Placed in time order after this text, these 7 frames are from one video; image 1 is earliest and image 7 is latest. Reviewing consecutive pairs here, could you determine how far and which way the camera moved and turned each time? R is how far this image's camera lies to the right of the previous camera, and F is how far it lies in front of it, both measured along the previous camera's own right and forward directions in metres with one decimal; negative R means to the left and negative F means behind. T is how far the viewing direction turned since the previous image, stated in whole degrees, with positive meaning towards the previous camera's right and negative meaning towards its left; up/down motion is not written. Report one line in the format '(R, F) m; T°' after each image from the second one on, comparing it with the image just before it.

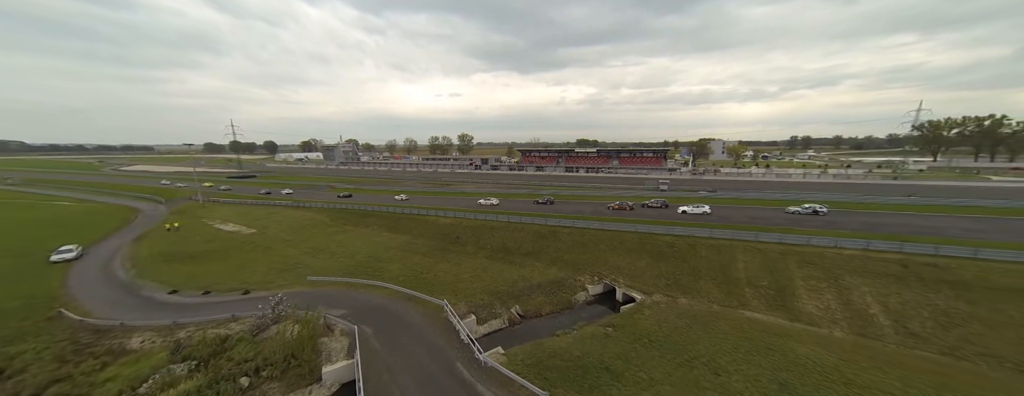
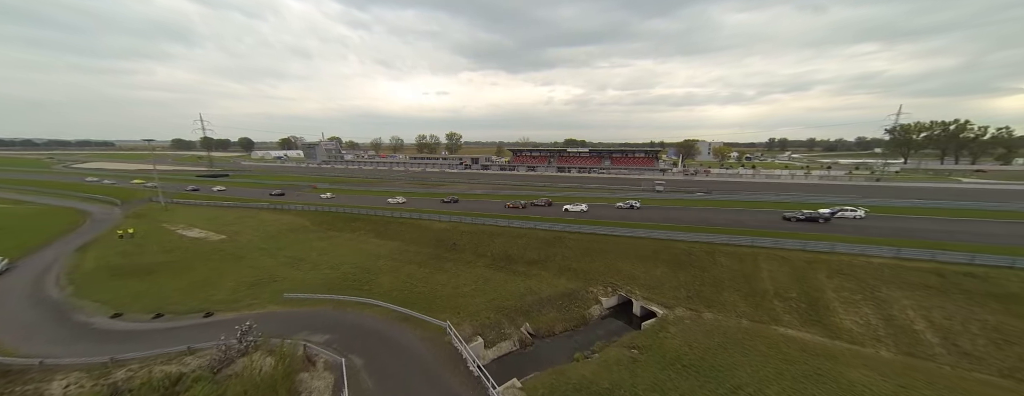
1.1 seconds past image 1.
(-1.5, +2.4) m; +3°
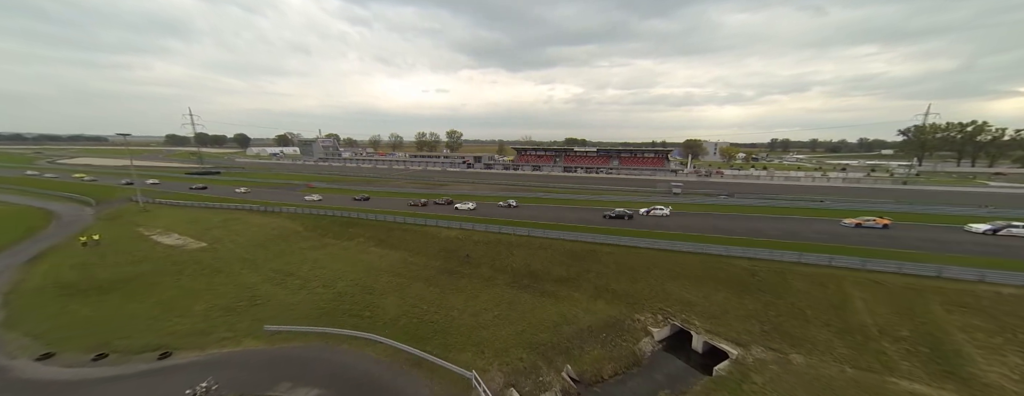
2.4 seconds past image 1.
(-2.1, +4.0) m; 0°
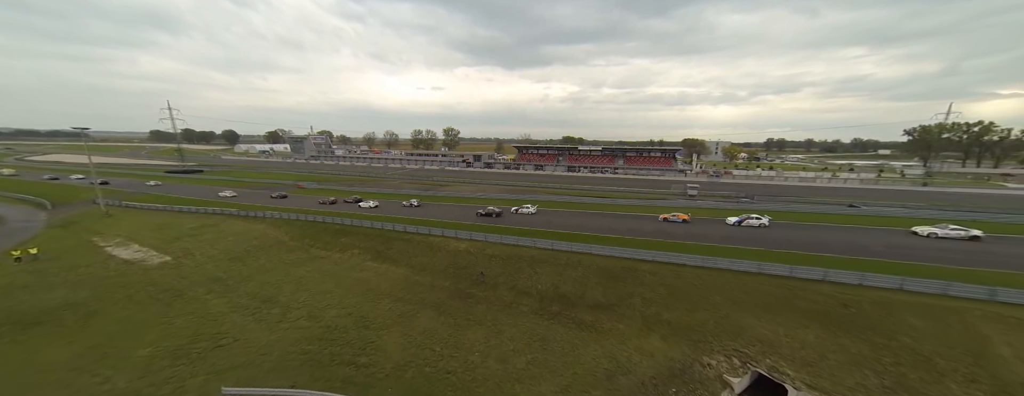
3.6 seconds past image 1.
(-2.2, +4.2) m; +1°
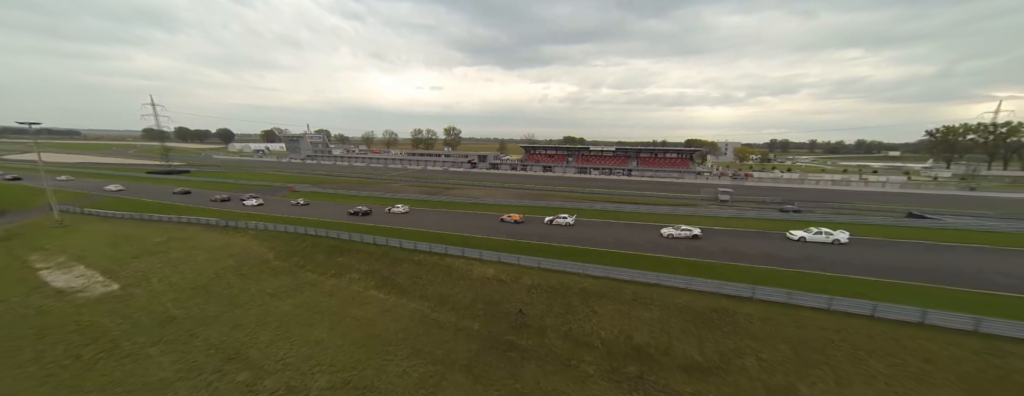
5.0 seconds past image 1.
(-3.0, +5.5) m; 0°
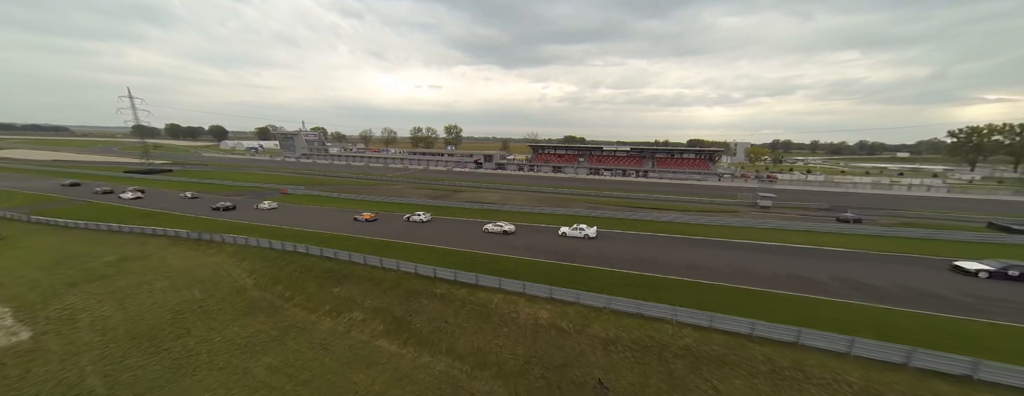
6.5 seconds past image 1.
(-3.3, +5.6) m; 0°
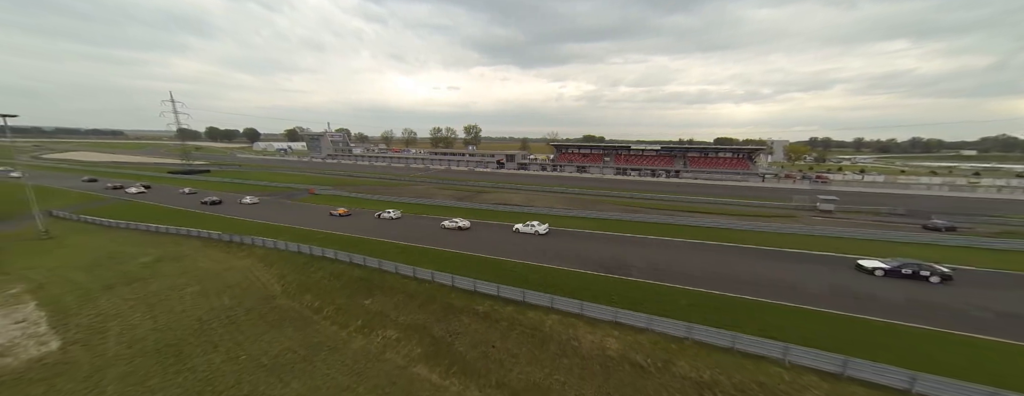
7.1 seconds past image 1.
(-1.9, +2.4) m; -4°
